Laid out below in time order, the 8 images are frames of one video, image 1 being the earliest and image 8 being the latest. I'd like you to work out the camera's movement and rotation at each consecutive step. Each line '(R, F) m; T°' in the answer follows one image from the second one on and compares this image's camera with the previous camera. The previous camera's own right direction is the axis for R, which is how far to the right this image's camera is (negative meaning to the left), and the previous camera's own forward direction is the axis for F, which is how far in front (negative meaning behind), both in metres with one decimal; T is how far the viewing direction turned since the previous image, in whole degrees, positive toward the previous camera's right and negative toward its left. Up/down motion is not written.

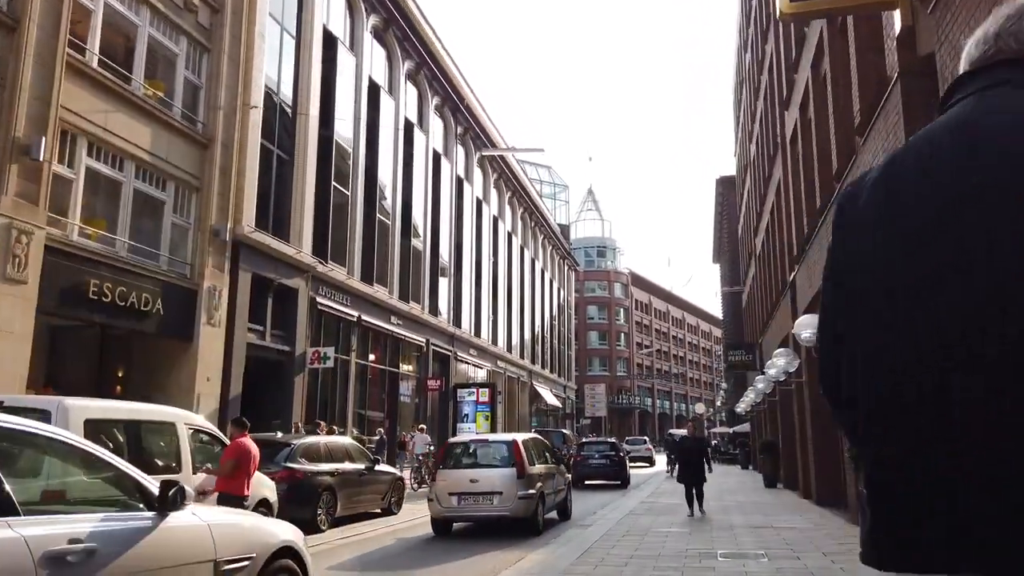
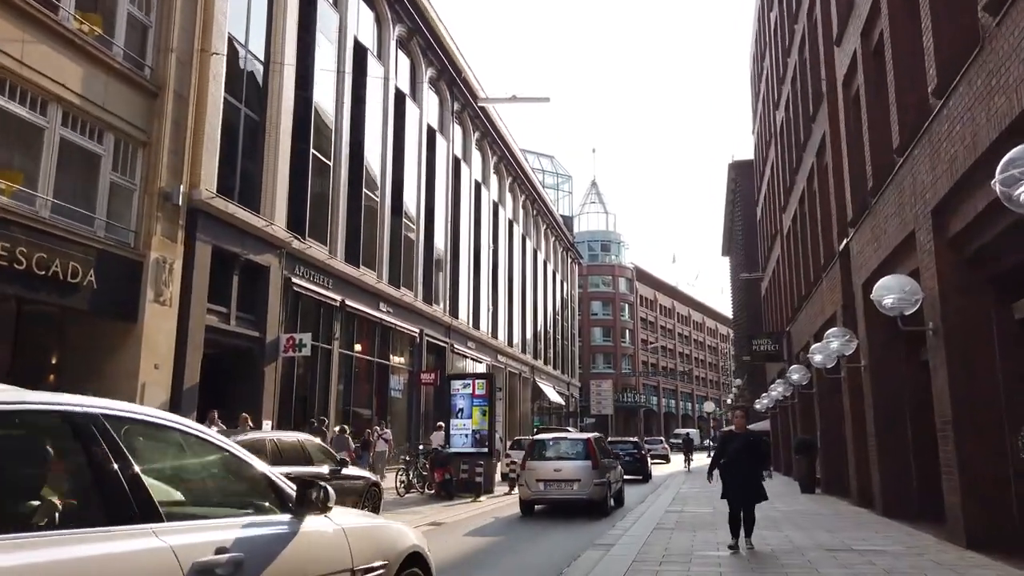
(0.0, +2.7) m; 0°
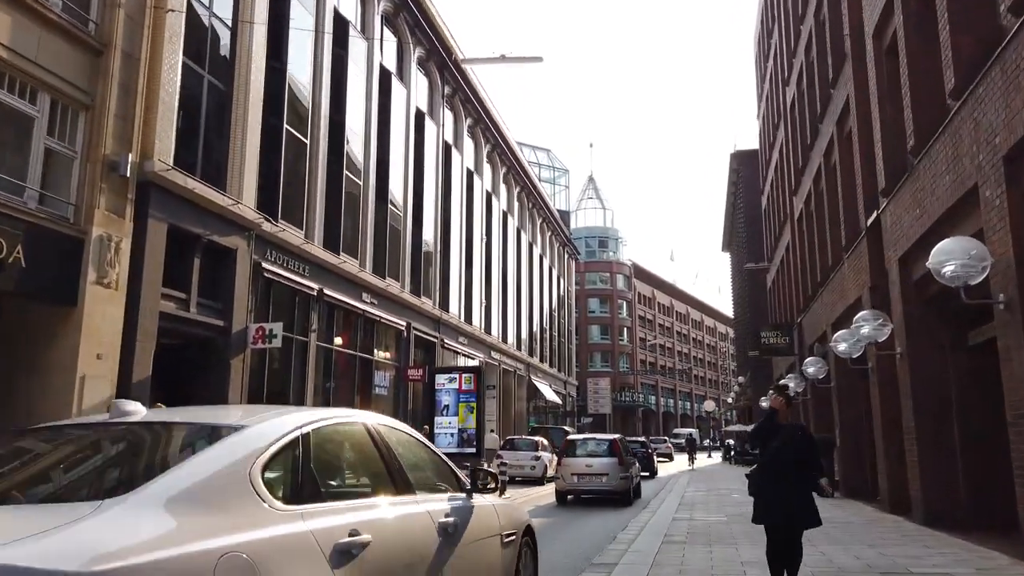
(+0.2, +1.7) m; 0°
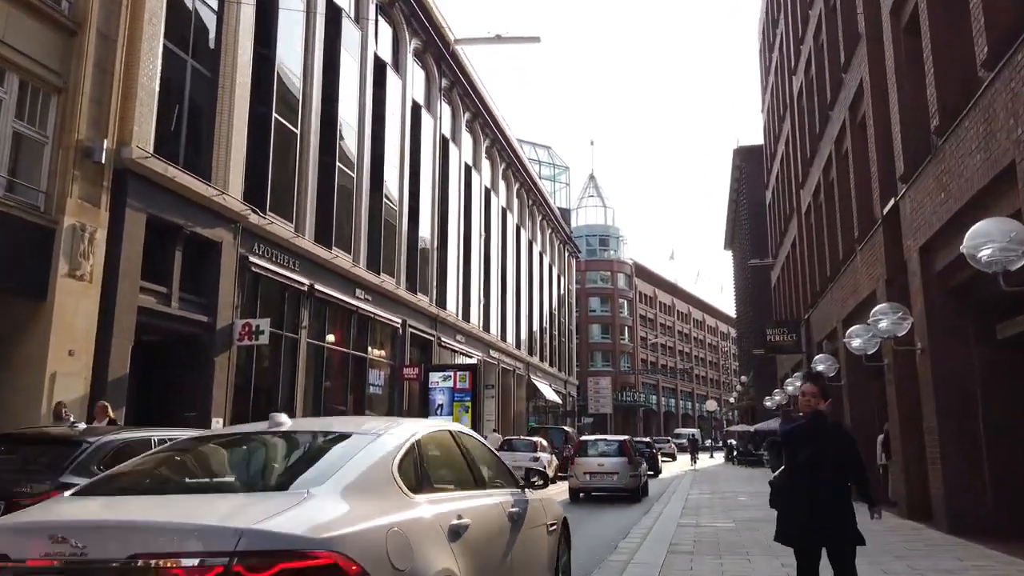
(+0.1, +0.8) m; 0°
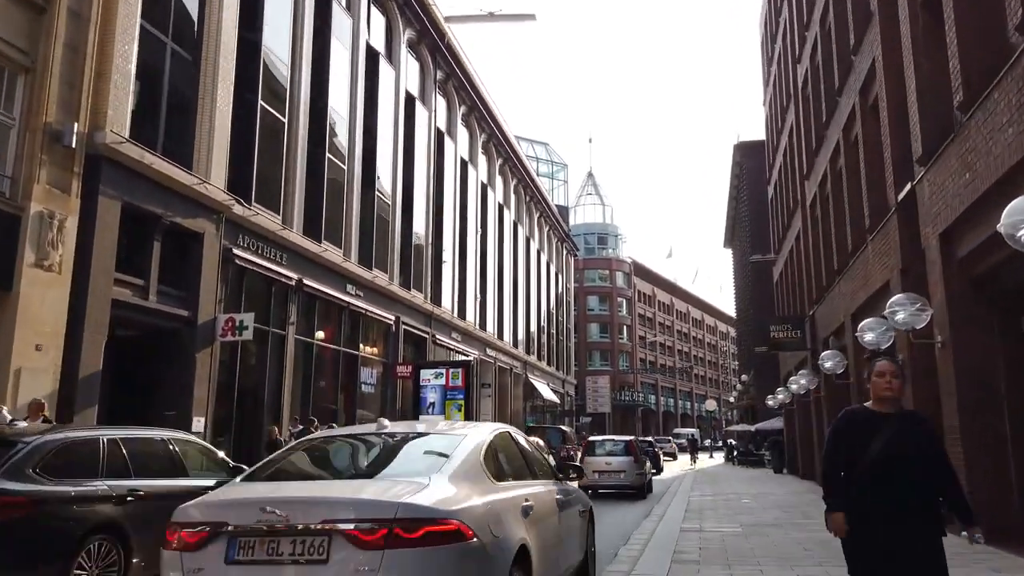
(+0.1, +0.7) m; 0°
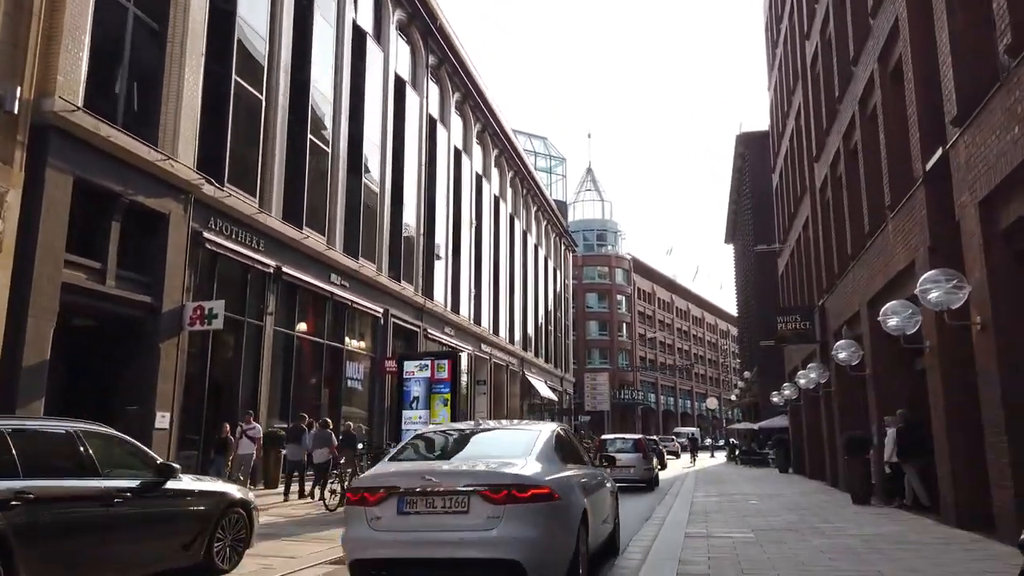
(+0.2, +1.2) m; 0°
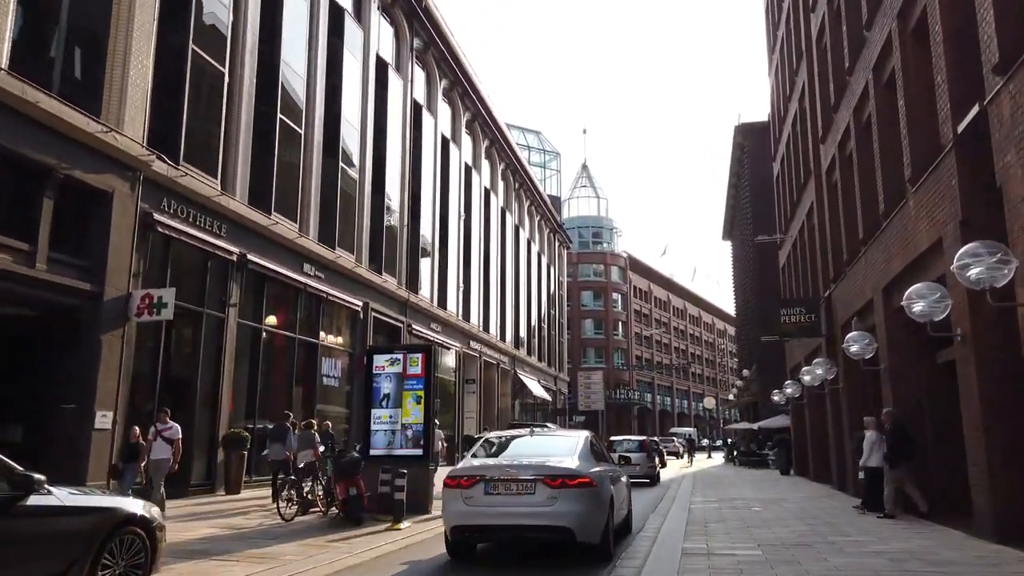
(+0.4, +1.4) m; 0°
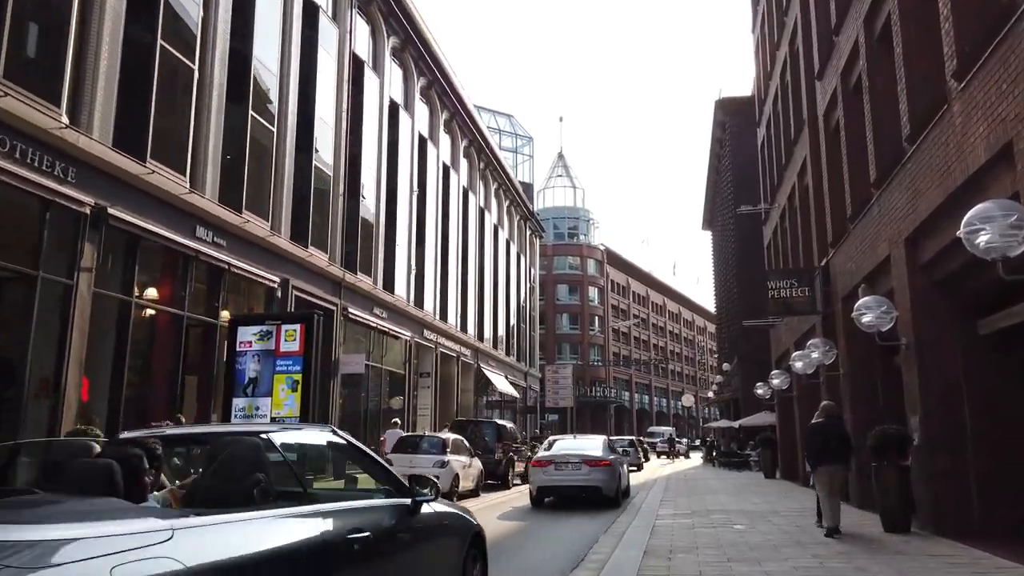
(+1.2, +3.5) m; +1°
